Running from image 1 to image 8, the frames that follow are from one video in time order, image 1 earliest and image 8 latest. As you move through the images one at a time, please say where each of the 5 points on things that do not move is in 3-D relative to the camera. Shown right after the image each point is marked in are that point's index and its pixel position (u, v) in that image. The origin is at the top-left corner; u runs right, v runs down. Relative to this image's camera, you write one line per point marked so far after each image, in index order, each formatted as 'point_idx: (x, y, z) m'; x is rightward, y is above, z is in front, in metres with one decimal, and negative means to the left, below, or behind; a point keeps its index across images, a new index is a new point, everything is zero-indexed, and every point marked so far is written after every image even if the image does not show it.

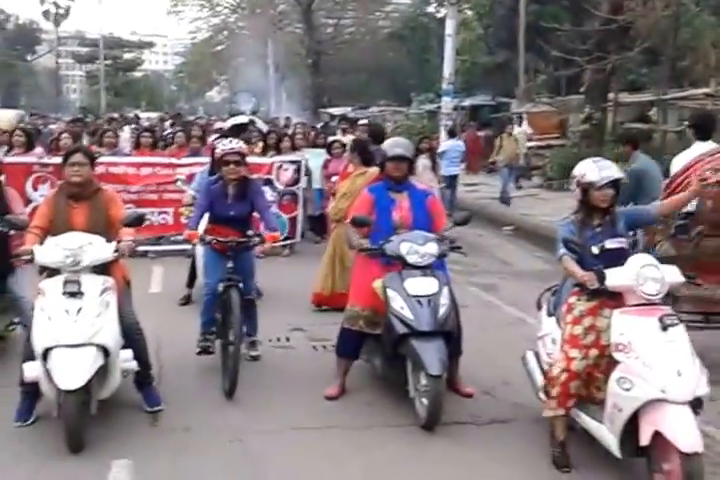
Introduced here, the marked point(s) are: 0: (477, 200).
0: (+2.2, +0.8, +20.1) m
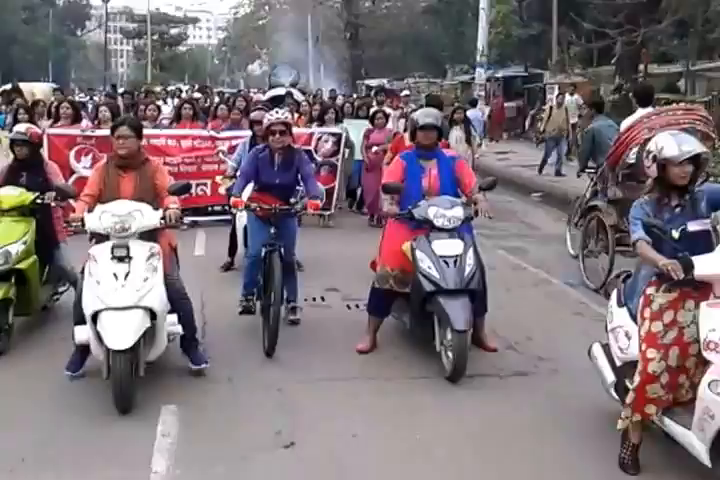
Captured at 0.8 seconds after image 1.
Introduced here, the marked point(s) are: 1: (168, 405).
0: (+3.0, +1.5, +20.4) m
1: (-1.2, -1.0, +6.3) m
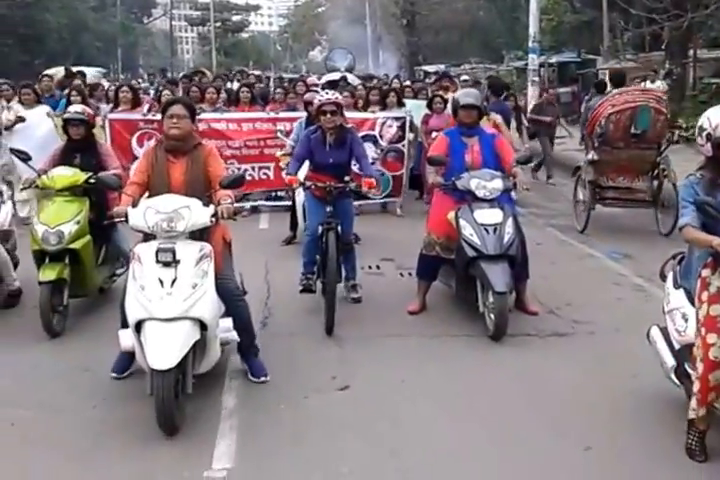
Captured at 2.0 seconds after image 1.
0: (+4.2, +1.8, +20.5) m
1: (-0.9, -0.8, +6.8) m
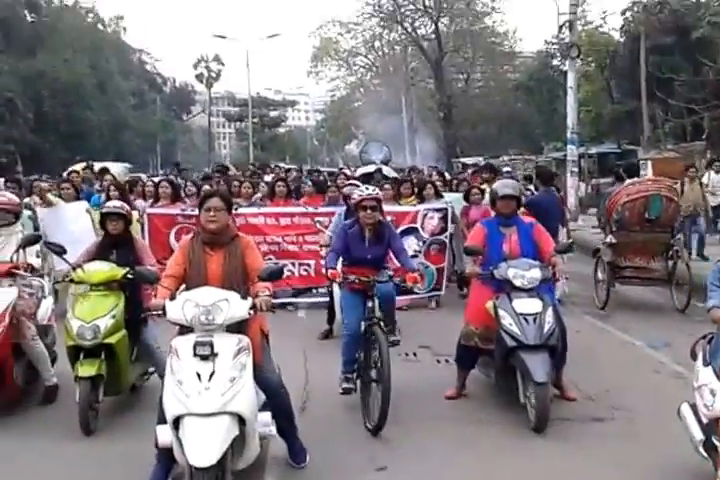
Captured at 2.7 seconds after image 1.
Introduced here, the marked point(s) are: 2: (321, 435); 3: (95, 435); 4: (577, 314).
0: (+5.0, -0.1, +20.2) m
1: (-0.7, -1.5, +6.5) m
2: (-0.3, -1.5, +7.0) m
3: (-2.0, -1.5, +7.5) m
4: (+2.7, -0.9, +12.0) m
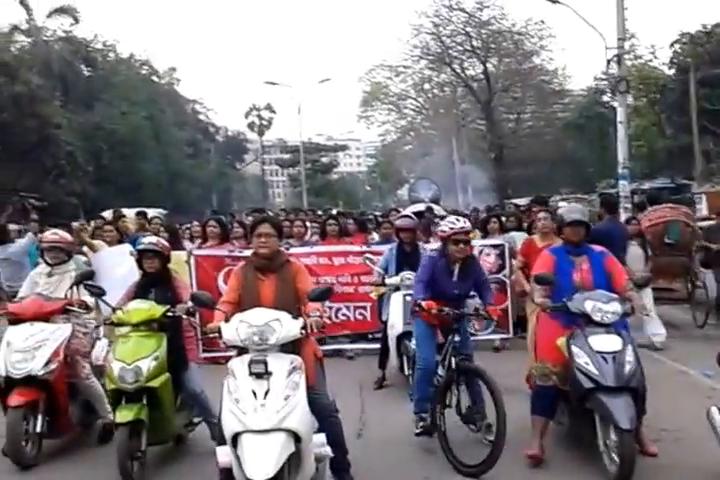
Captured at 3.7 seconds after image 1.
0: (+6.1, -0.9, +19.8) m
1: (-0.4, -1.7, +6.4) m
2: (-0.1, -1.7, +6.9) m
3: (-1.7, -1.8, +7.5) m
4: (+3.3, -1.4, +11.7) m
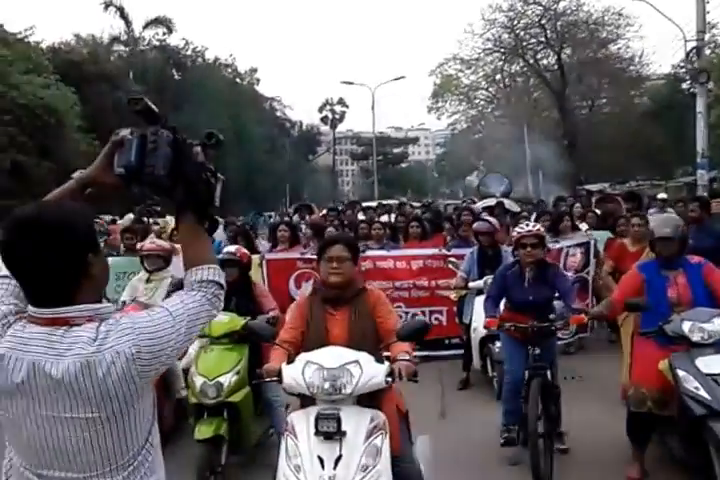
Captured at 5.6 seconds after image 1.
0: (+7.5, -0.6, +19.2) m
1: (+0.1, -1.8, +6.3) m
2: (+0.5, -1.8, +6.8) m
3: (-1.2, -1.9, +7.6) m
4: (+4.1, -1.3, +11.4) m
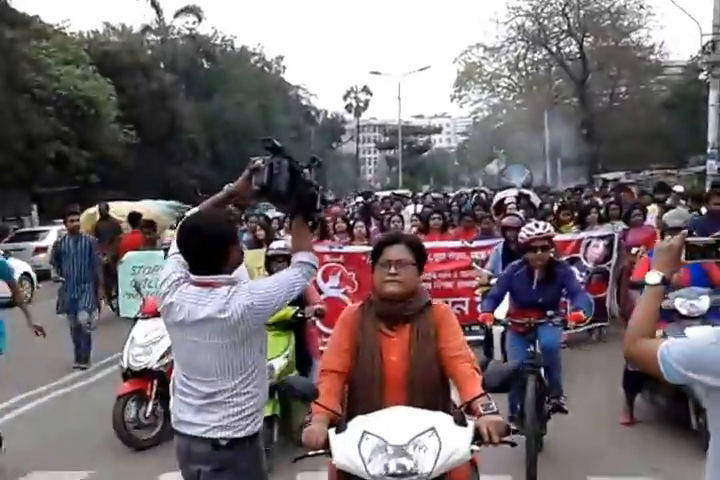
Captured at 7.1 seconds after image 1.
0: (+8.0, -0.3, +19.6) m
1: (+0.2, -1.7, +6.9) m
2: (+0.6, -1.7, +7.3) m
3: (-1.0, -1.8, +8.2) m
4: (+4.4, -1.1, +11.8) m
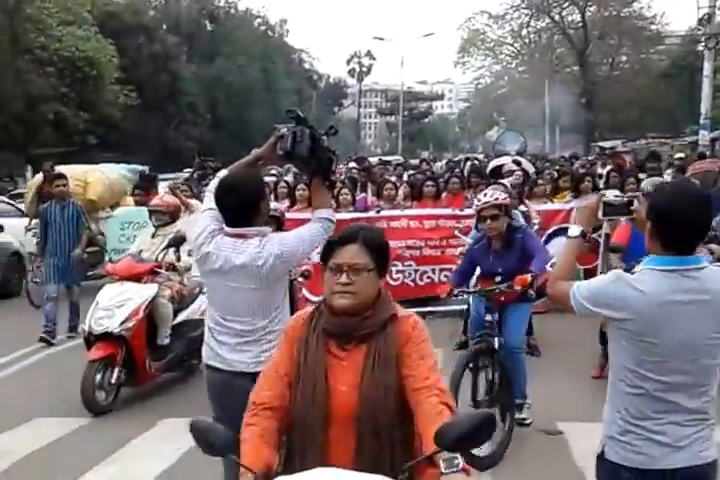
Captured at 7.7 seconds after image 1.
0: (+8.0, +0.3, +19.6) m
1: (0.0, -1.5, +7.1) m
2: (+0.4, -1.4, +7.6) m
3: (-1.2, -1.5, +8.4) m
4: (+4.3, -0.7, +12.0) m
